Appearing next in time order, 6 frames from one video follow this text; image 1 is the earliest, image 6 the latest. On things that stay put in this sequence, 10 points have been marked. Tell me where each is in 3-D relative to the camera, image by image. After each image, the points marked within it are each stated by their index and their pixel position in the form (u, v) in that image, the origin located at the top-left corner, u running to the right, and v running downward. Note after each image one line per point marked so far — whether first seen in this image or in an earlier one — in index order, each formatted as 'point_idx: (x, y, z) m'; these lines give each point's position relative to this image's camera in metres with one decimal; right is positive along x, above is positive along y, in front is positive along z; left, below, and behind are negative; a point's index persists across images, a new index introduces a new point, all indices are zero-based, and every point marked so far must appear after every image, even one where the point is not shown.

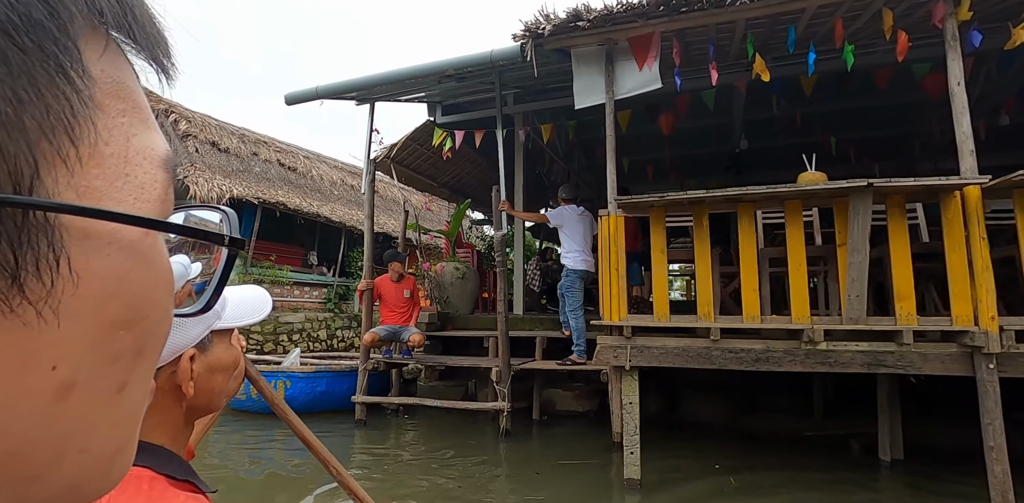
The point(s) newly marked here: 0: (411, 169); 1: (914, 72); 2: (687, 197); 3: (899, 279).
0: (-1.8, +1.5, +9.5) m
1: (+5.0, +2.3, +6.5) m
2: (+1.2, +0.4, +3.7) m
3: (+2.6, -0.2, +3.4) m
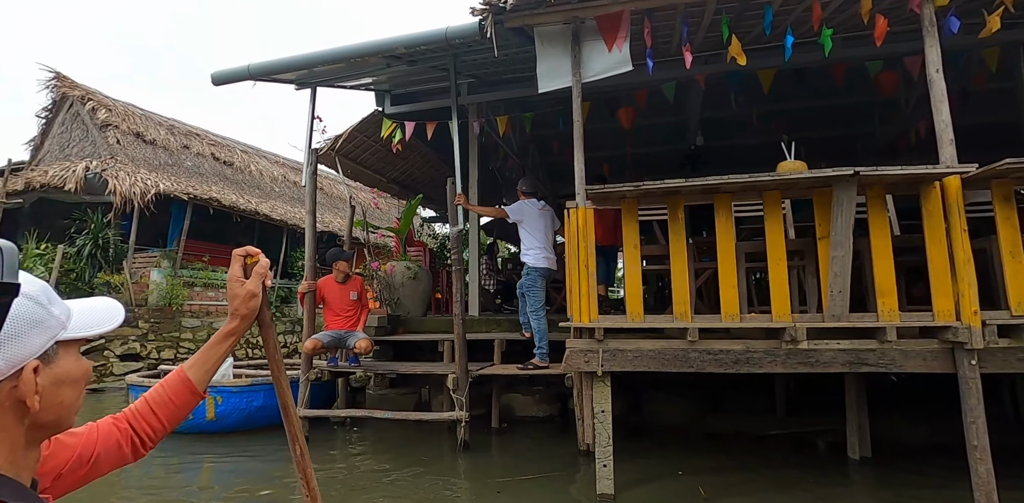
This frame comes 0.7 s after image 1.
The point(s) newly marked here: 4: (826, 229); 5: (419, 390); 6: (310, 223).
0: (-2.6, +1.5, +8.9) m
1: (+4.5, +2.3, +6.5) m
2: (+1.0, +0.4, +3.4) m
3: (+2.3, -0.1, +3.3) m
4: (+2.0, +0.1, +3.4) m
5: (-1.2, -1.8, +6.8) m
6: (-2.3, +0.3, +5.8) m
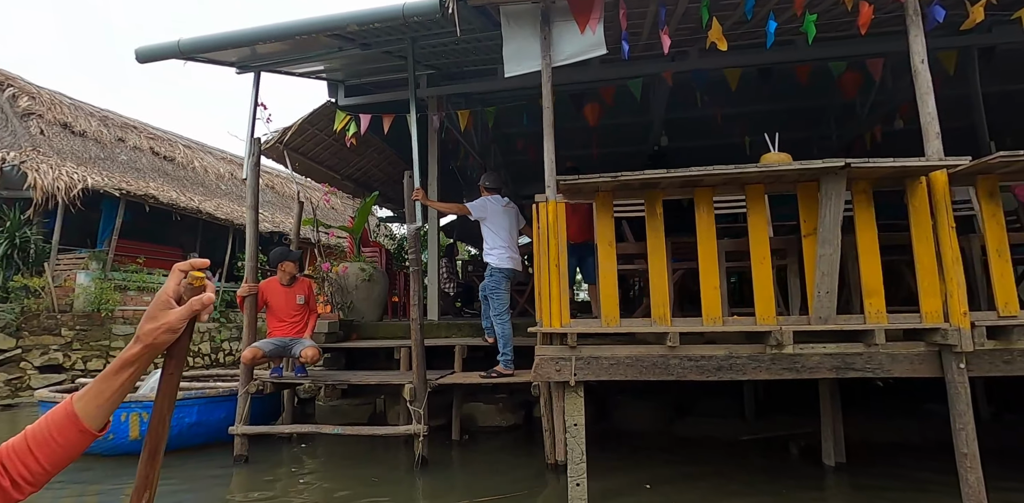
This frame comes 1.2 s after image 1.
0: (-3.2, +1.5, +8.3) m
1: (+4.0, +2.3, +6.5) m
2: (+0.8, +0.4, +3.1) m
3: (+2.1, -0.1, +3.1) m
4: (+1.8, +0.2, +3.2) m
5: (-1.7, -1.8, +6.3) m
6: (-2.6, +0.3, +5.2) m
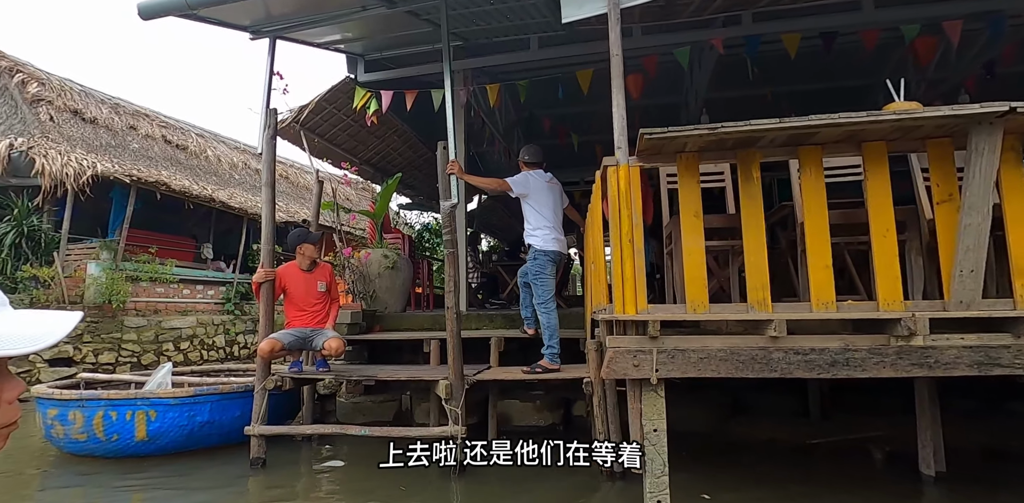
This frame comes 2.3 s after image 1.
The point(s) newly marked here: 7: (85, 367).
0: (-2.8, +1.7, +7.8) m
1: (+4.4, +2.5, +5.9) m
2: (+1.1, +0.6, +2.6) m
3: (+2.5, 0.0, +2.5) m
4: (+2.2, +0.3, +2.6) m
5: (-1.3, -1.6, +5.8) m
6: (-2.3, +0.5, +4.7) m
7: (-7.7, -2.1, +9.3) m
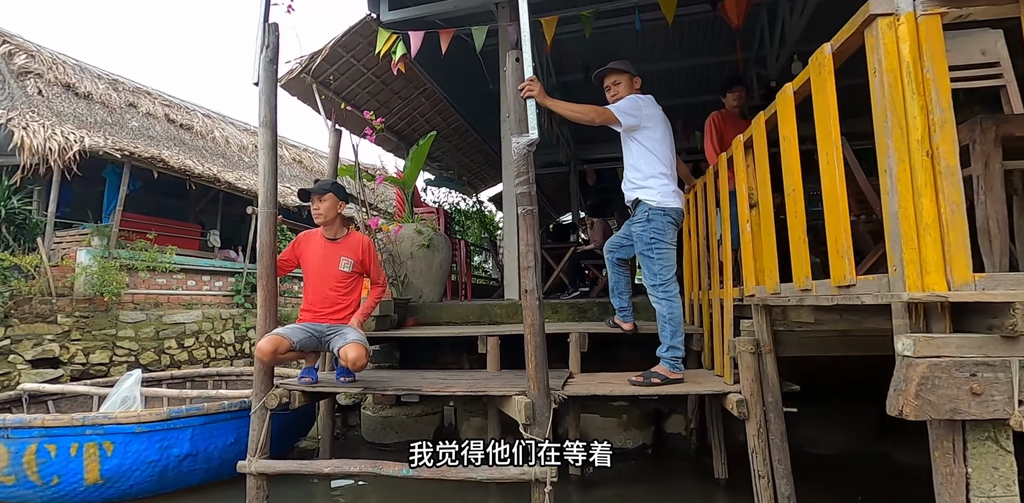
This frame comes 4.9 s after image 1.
0: (-2.1, +2.0, +6.6) m
1: (+5.0, +2.8, +4.4) m
2: (+1.7, +0.8, +1.2) m
3: (+3.0, +0.3, +1.2) m
4: (+2.7, +0.5, +1.2) m
5: (-0.6, -1.4, +4.6) m
6: (-1.7, +0.7, +3.5) m
7: (-6.9, -1.8, +8.2) m
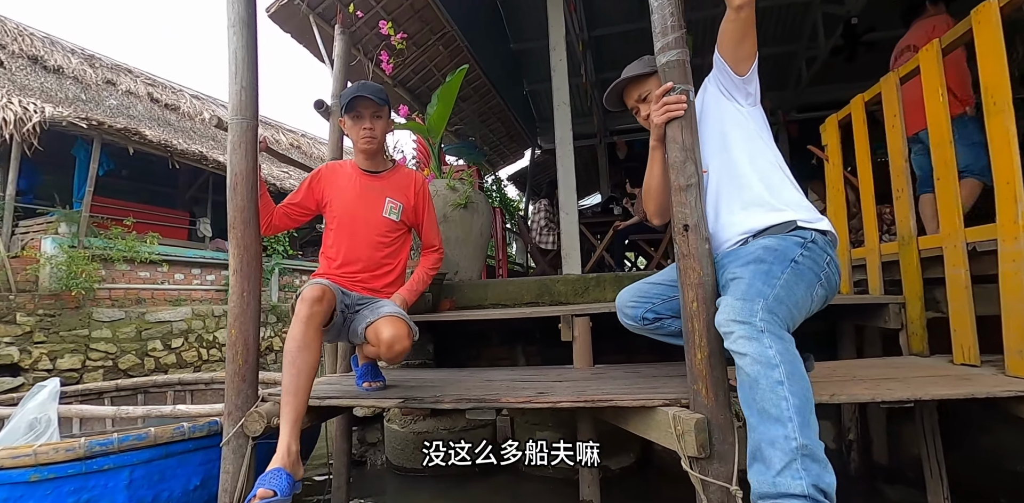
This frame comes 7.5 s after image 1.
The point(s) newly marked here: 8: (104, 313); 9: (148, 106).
0: (-1.7, +2.2, +5.4) m
1: (+5.5, +3.2, +3.2) m
2: (+2.1, +1.1, 0.0) m
3: (+3.5, +0.6, 0.0) m
4: (+3.2, +0.9, 0.0) m
5: (-0.1, -1.1, +3.4) m
6: (-1.2, +1.0, +2.3) m
7: (-6.4, -1.7, +7.0) m
8: (-6.1, -0.9, +7.7) m
9: (-7.9, +3.2, +11.3) m
